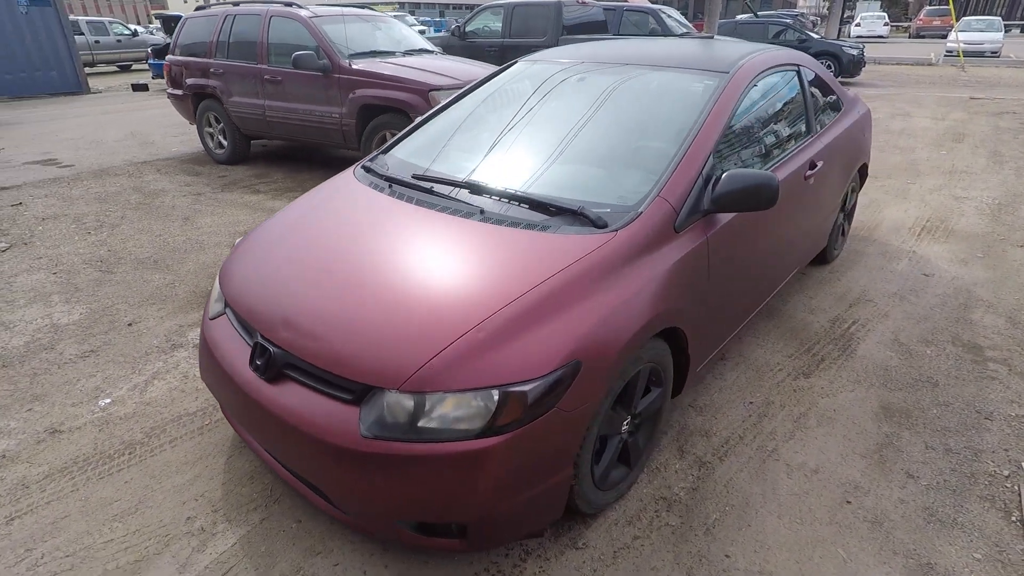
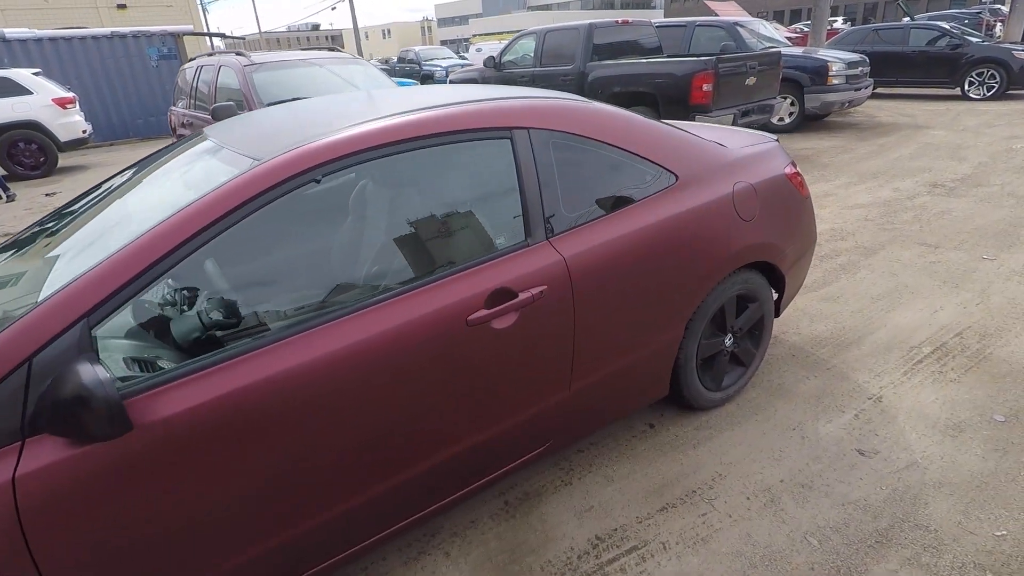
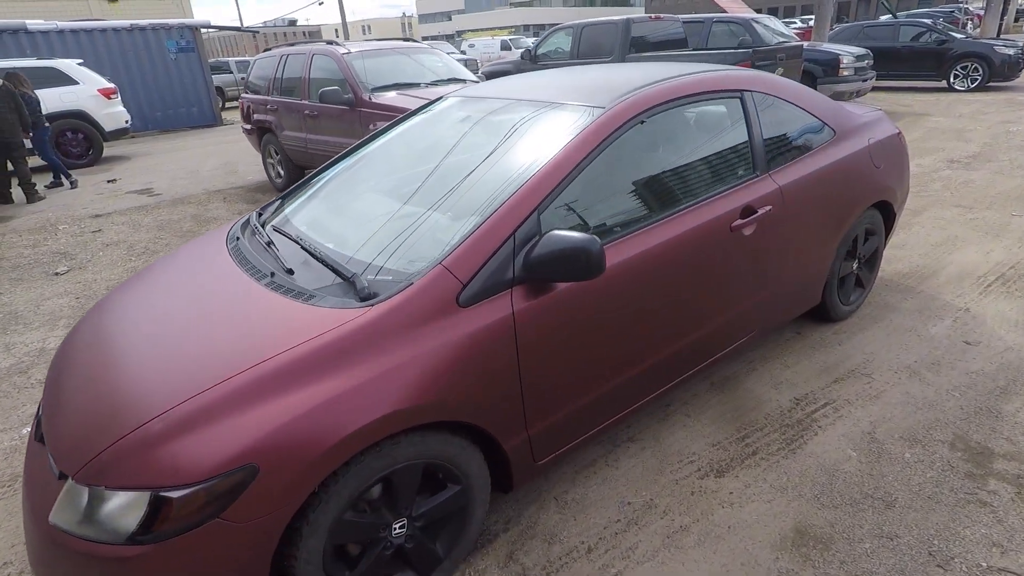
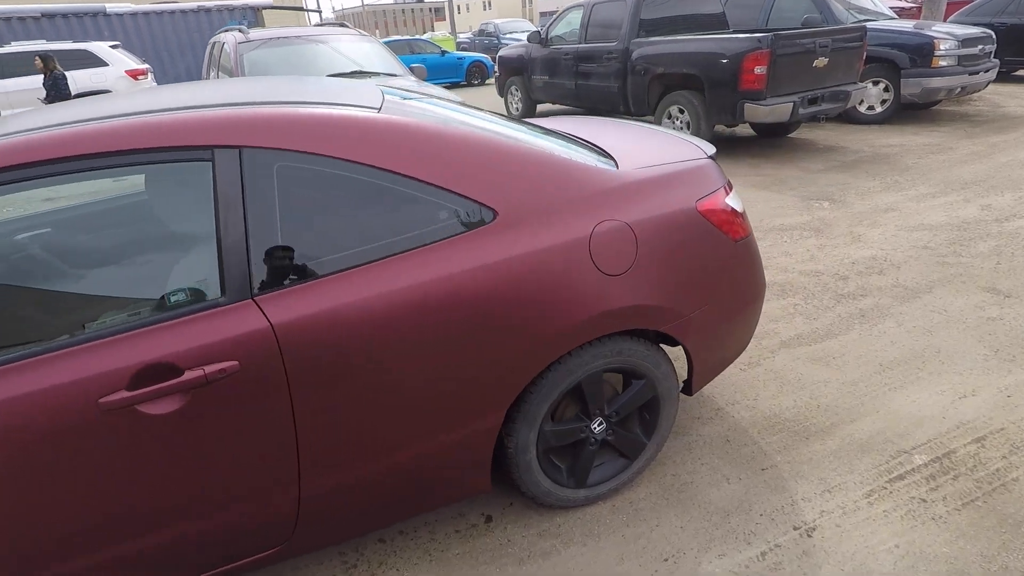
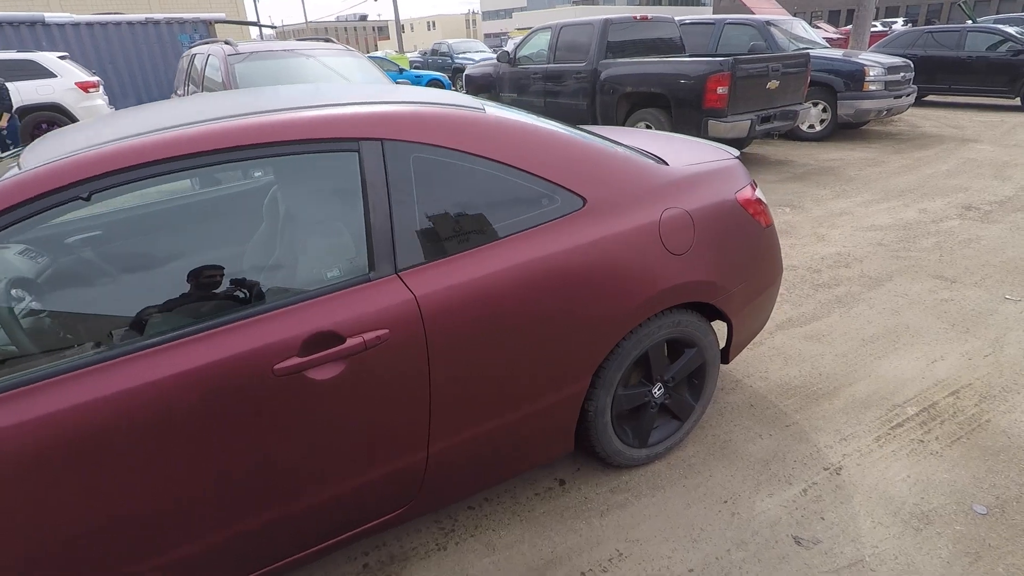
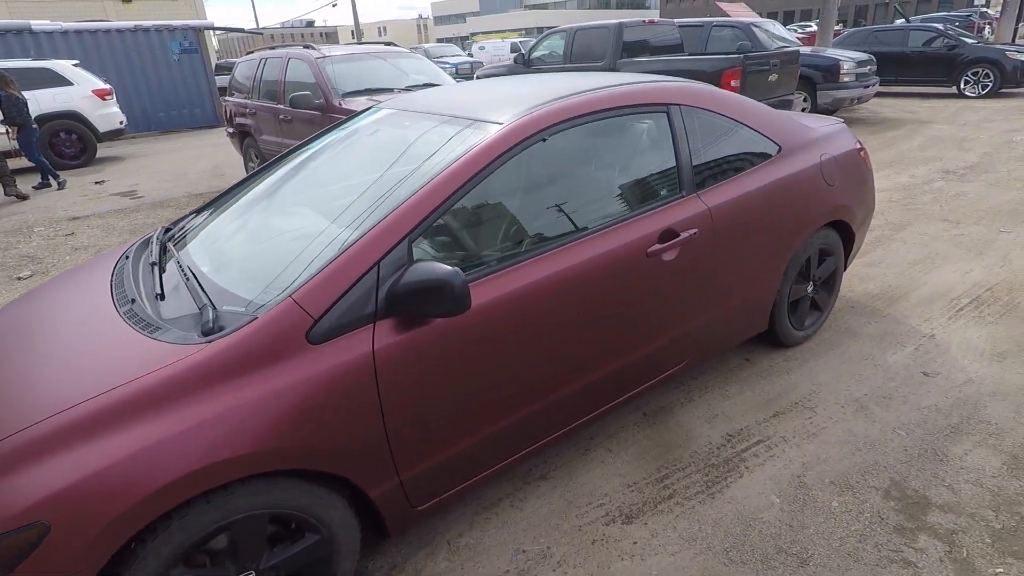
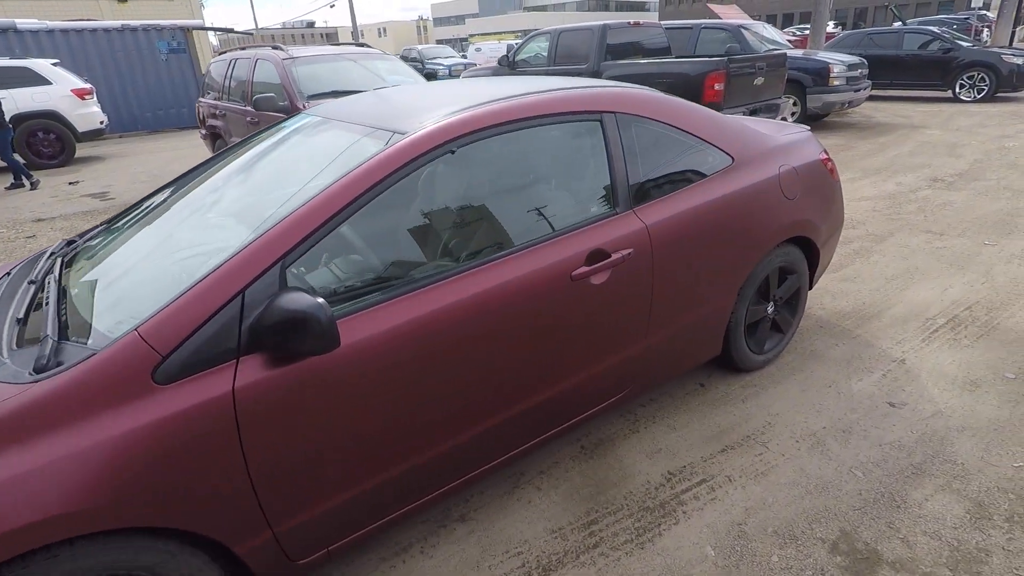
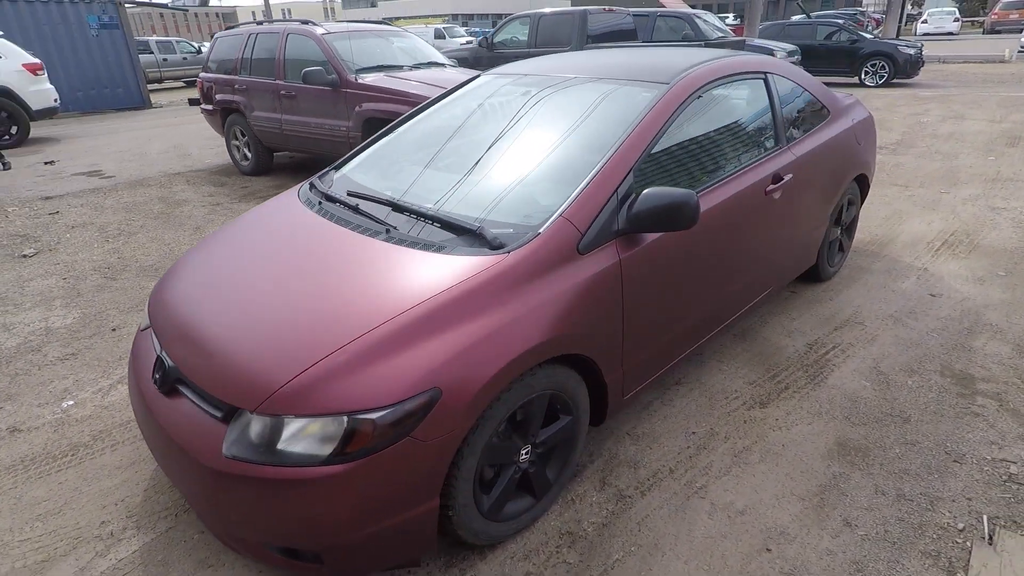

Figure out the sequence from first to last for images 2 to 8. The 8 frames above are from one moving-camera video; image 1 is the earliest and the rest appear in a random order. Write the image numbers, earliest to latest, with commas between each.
8, 3, 6, 7, 2, 5, 4
